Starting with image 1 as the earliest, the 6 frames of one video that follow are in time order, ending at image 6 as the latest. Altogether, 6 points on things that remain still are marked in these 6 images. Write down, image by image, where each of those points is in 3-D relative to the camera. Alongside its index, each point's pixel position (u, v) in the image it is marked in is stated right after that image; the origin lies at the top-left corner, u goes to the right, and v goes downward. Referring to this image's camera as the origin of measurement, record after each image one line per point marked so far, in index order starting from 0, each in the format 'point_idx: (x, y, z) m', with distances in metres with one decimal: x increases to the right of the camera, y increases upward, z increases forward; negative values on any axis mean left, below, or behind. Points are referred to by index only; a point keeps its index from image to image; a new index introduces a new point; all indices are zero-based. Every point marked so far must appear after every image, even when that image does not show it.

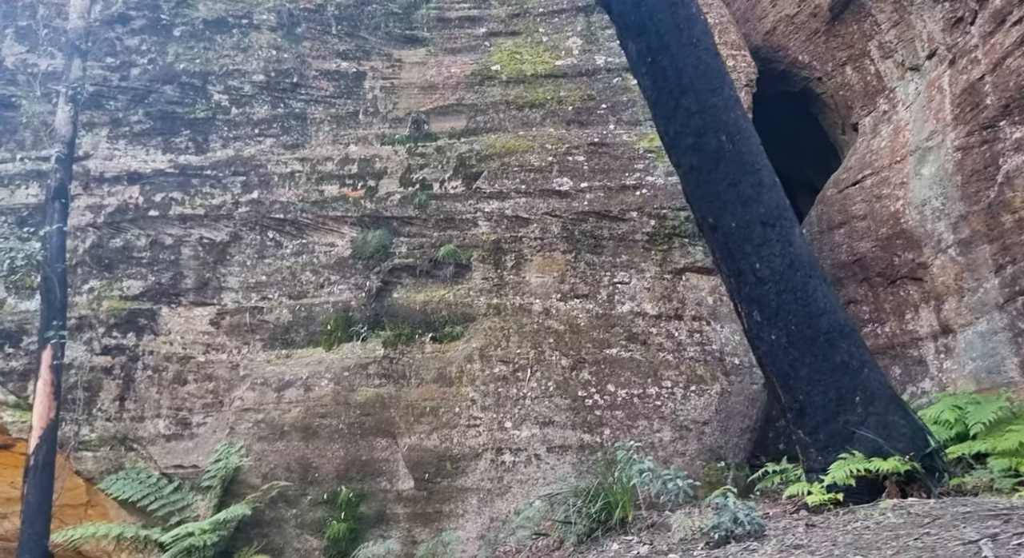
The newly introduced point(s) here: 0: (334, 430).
0: (-1.7, -1.4, +7.0) m
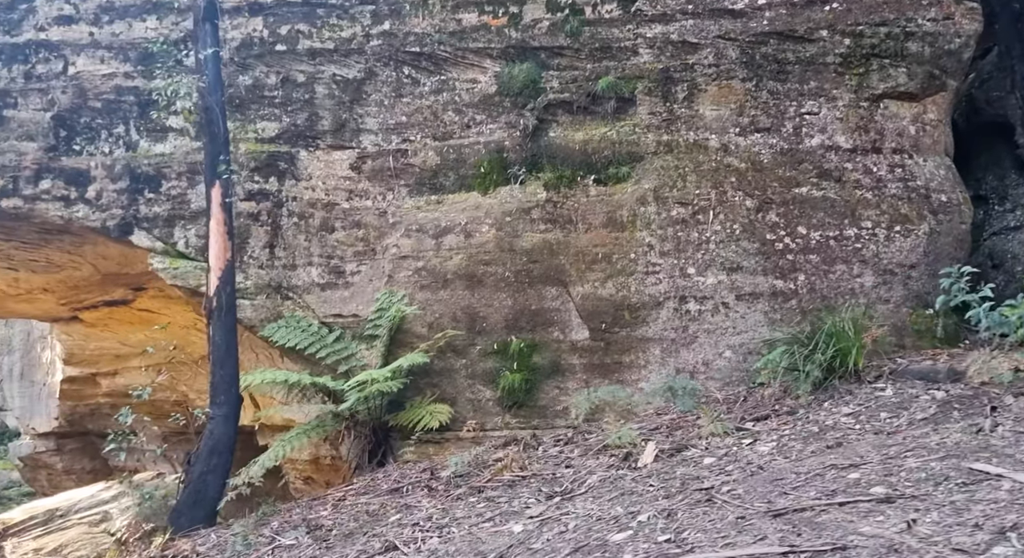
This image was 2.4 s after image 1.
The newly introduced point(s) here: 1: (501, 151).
0: (-0.1, 0.0, +6.6) m
1: (-0.1, +1.2, +7.0) m
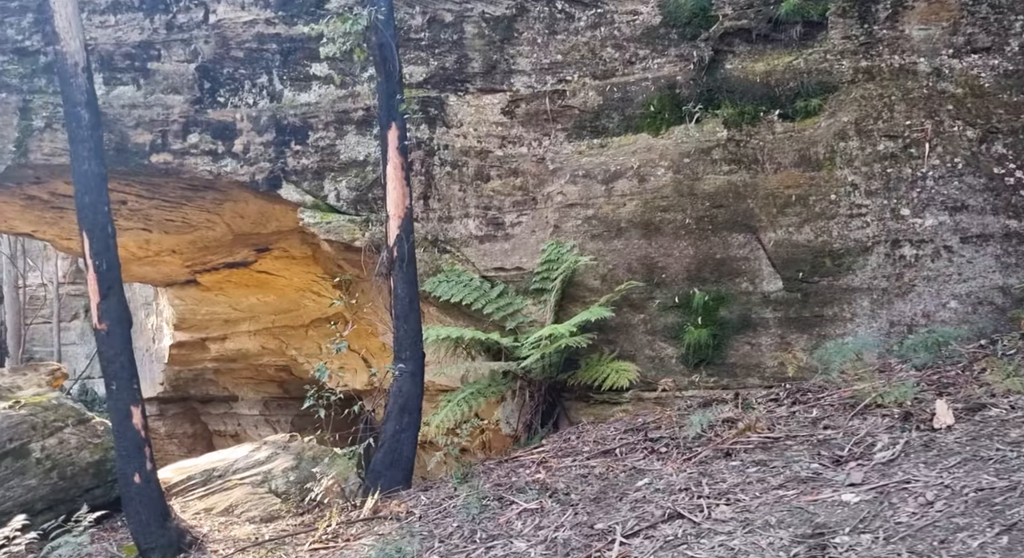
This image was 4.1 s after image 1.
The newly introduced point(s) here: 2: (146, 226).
0: (+1.4, +0.4, +6.0) m
1: (+1.4, +1.7, +6.4) m
2: (-4.2, +0.6, +8.6) m
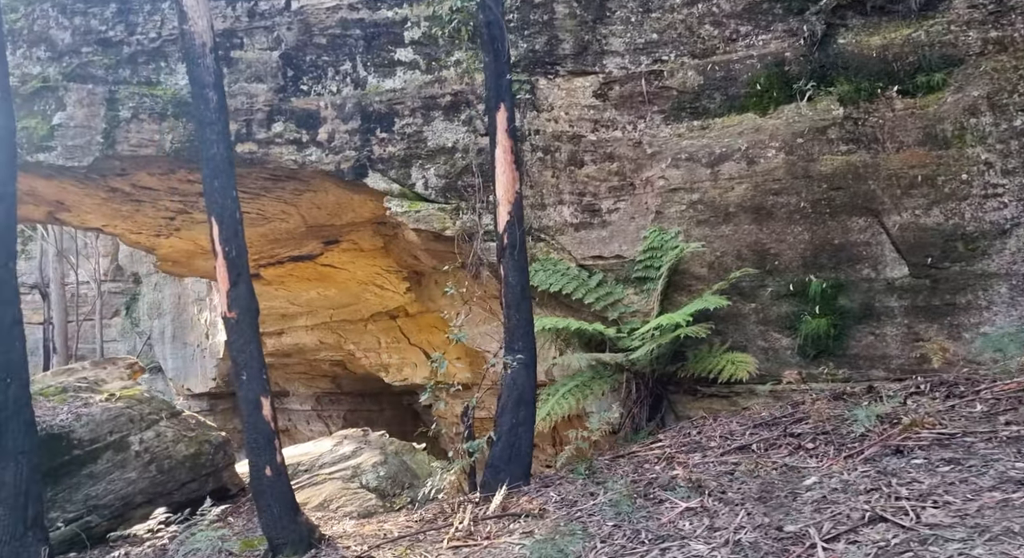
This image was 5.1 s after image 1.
0: (+2.2, +0.5, +5.7) m
1: (+2.2, +1.8, +6.1) m
2: (-3.3, +0.7, +8.5) m
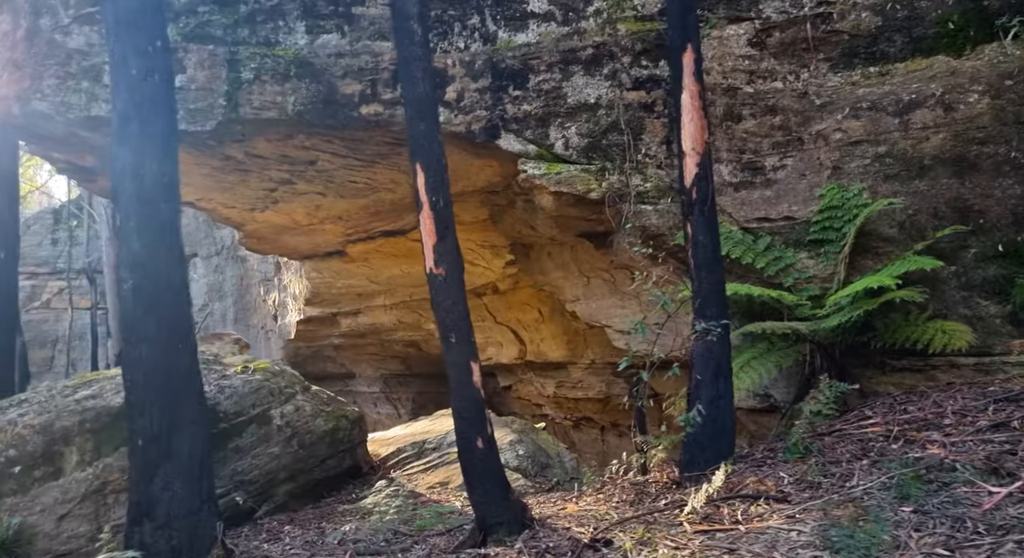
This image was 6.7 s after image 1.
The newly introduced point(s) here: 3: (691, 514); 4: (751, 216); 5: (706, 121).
0: (+3.3, +0.8, +5.0) m
1: (+3.4, +2.0, +5.4) m
2: (-1.9, +1.0, +8.2) m
3: (+0.8, -1.0, +3.3) m
4: (+1.8, +0.5, +5.8) m
5: (+1.2, +1.0, +4.4) m
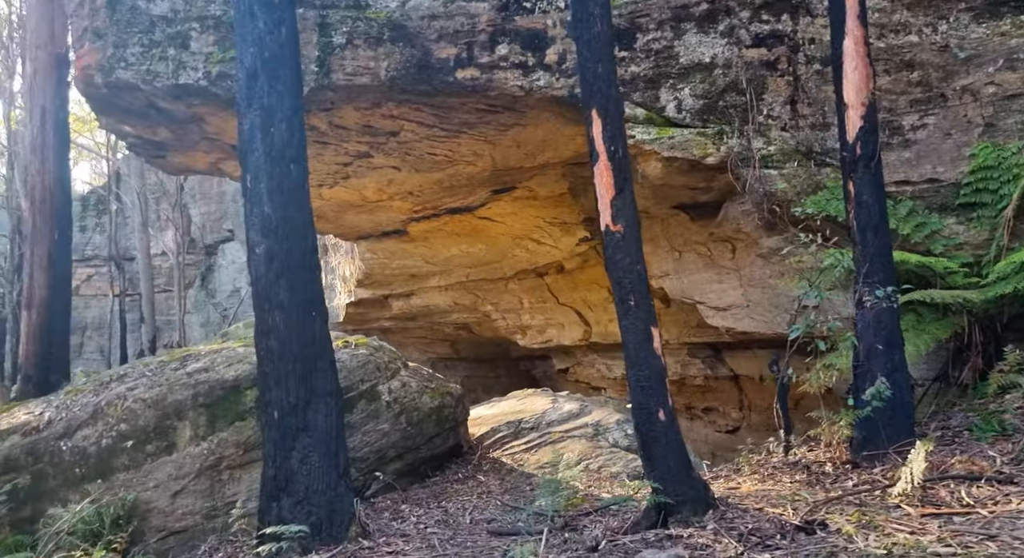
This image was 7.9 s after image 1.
0: (+4.1, +1.0, +4.6) m
1: (+4.2, +2.3, +4.9) m
2: (-1.0, +1.3, +7.9) m
3: (+1.5, -0.9, +2.9) m
4: (+2.7, +0.7, +5.4) m
5: (+1.9, +1.2, +4.0) m
